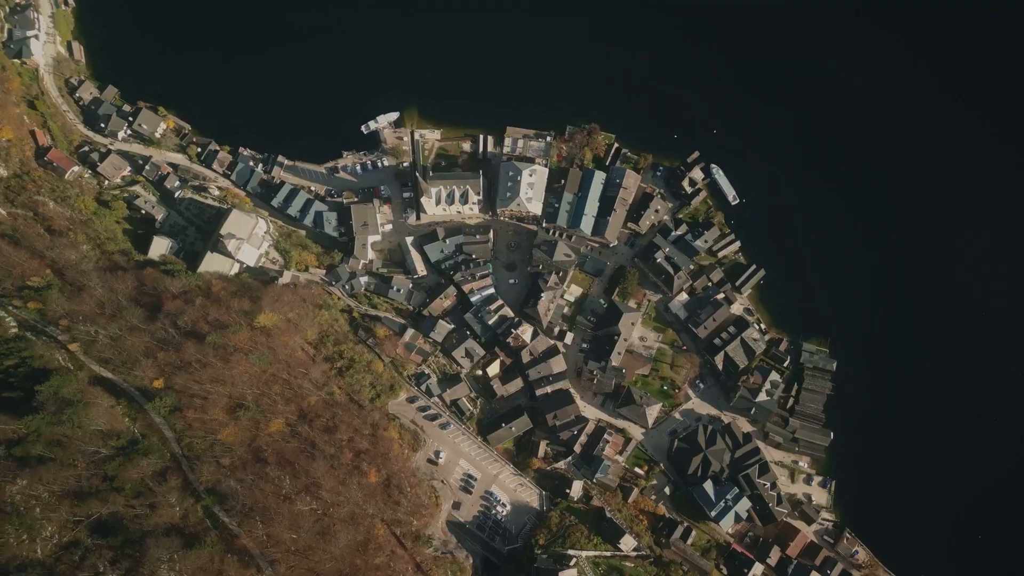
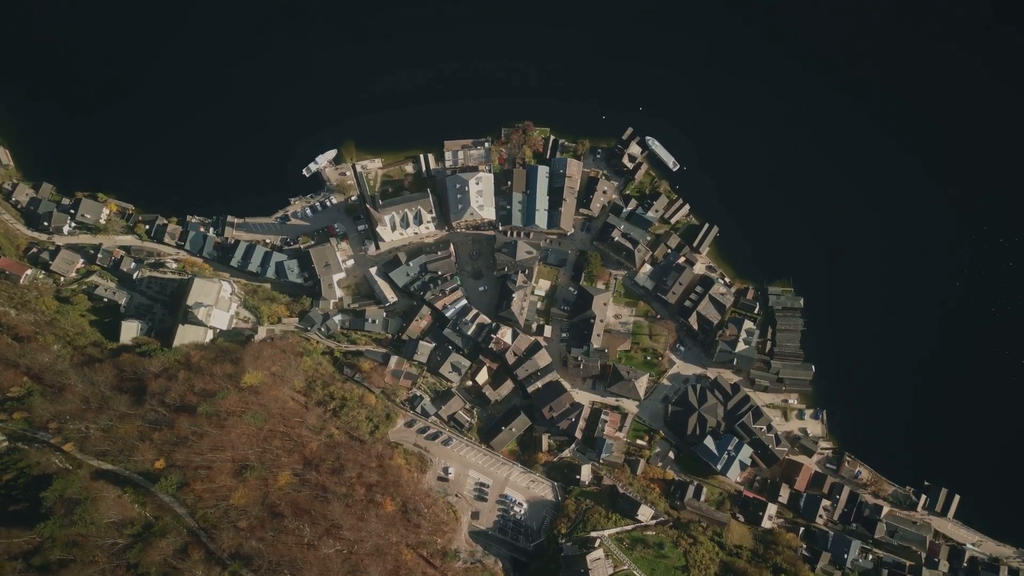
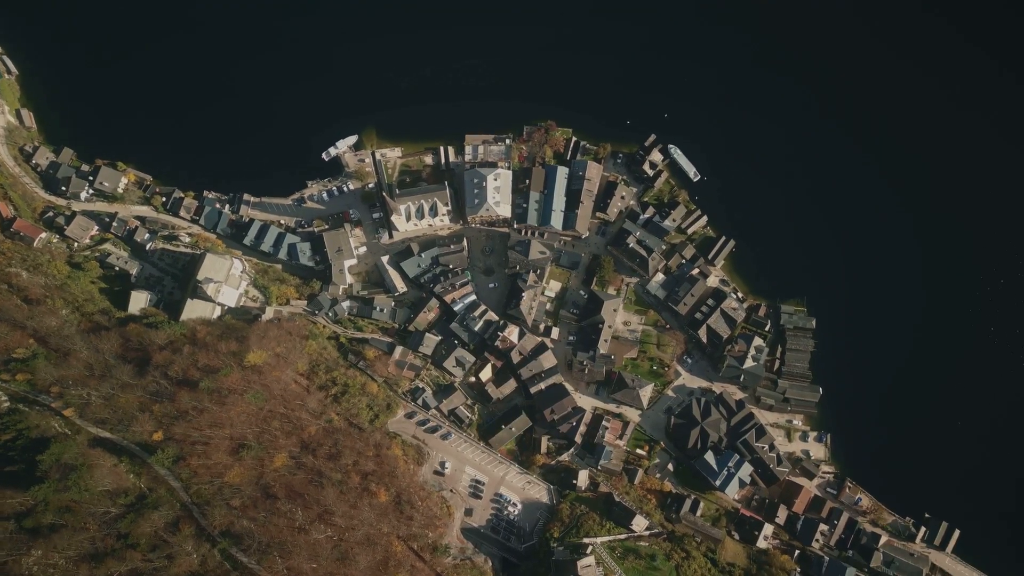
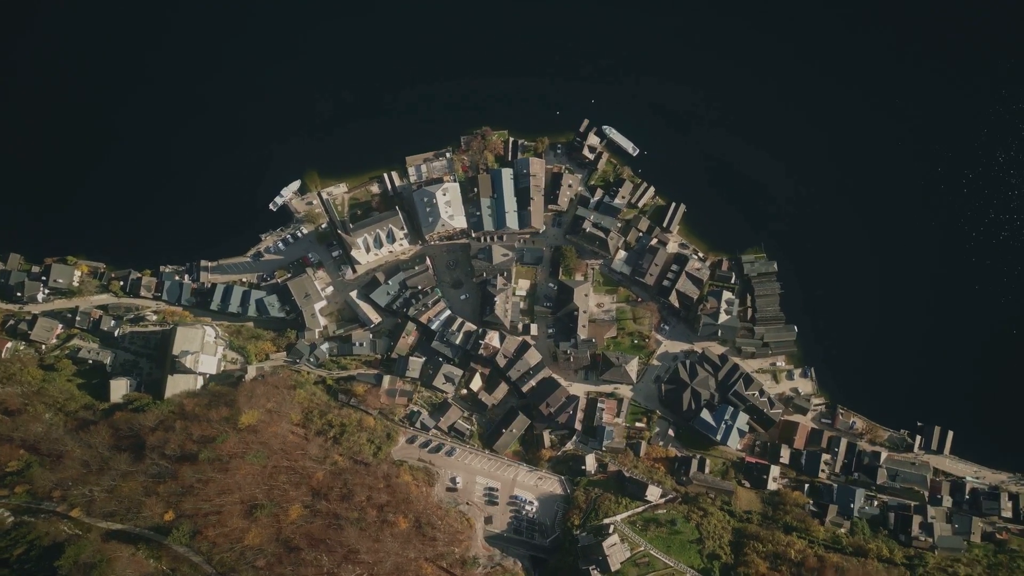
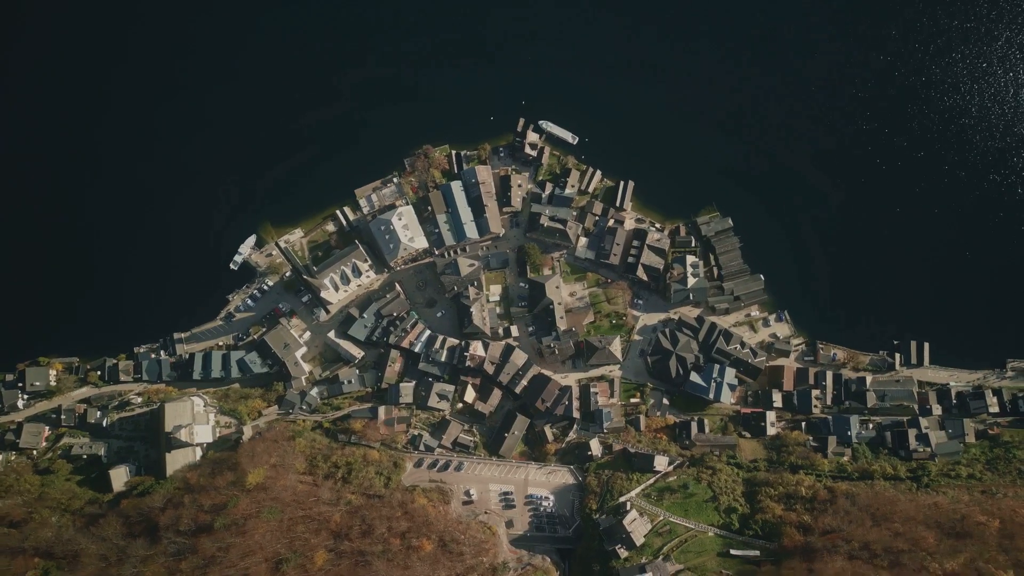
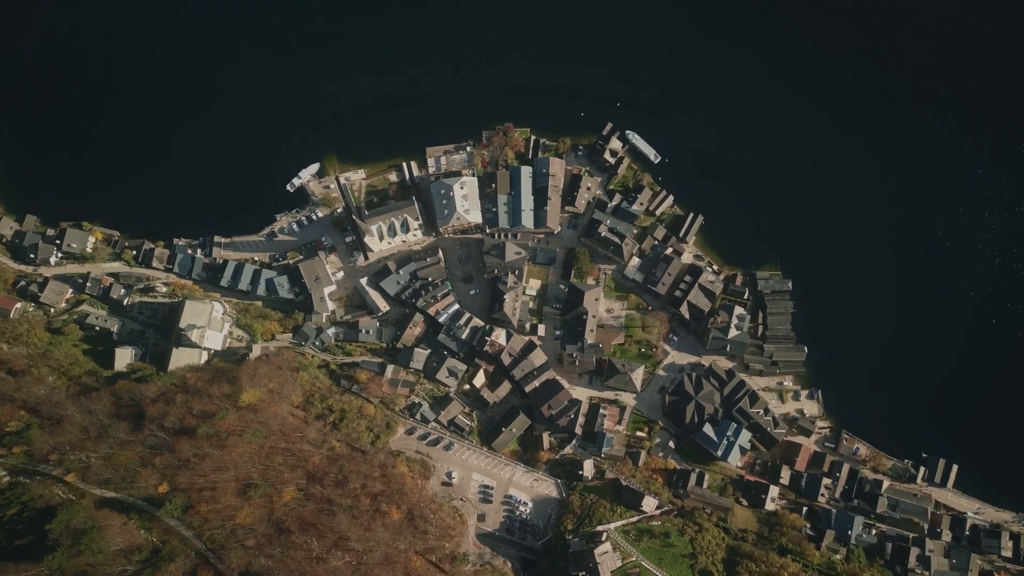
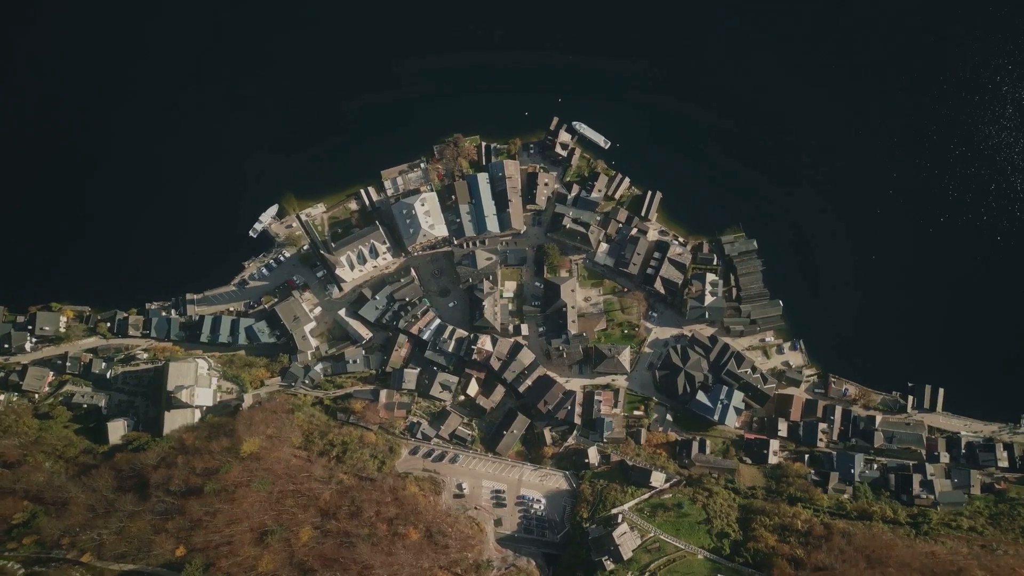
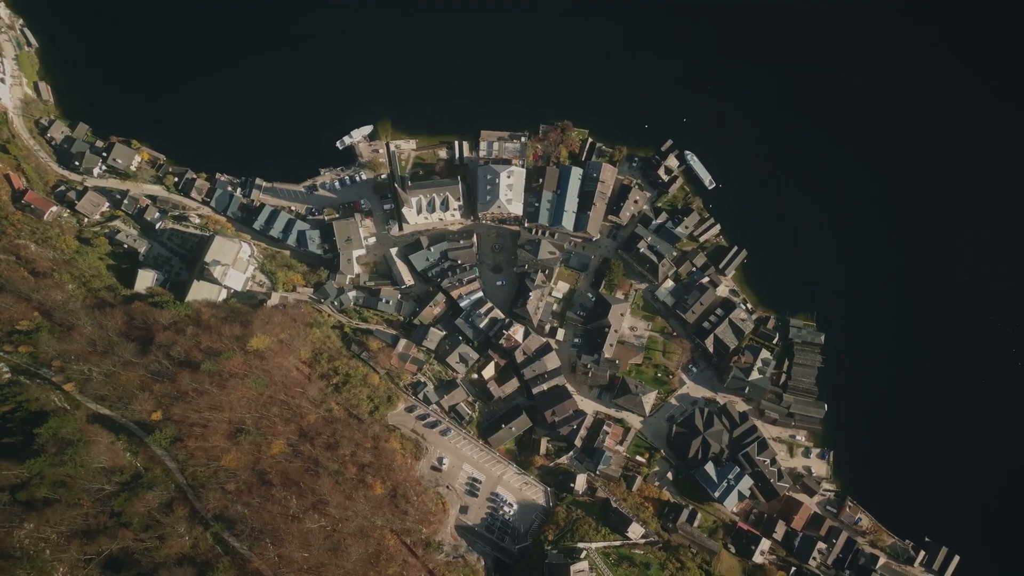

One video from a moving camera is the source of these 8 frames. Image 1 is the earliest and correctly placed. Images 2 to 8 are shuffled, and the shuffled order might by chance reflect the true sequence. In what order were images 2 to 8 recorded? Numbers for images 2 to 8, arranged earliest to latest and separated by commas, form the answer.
8, 3, 2, 6, 4, 7, 5
